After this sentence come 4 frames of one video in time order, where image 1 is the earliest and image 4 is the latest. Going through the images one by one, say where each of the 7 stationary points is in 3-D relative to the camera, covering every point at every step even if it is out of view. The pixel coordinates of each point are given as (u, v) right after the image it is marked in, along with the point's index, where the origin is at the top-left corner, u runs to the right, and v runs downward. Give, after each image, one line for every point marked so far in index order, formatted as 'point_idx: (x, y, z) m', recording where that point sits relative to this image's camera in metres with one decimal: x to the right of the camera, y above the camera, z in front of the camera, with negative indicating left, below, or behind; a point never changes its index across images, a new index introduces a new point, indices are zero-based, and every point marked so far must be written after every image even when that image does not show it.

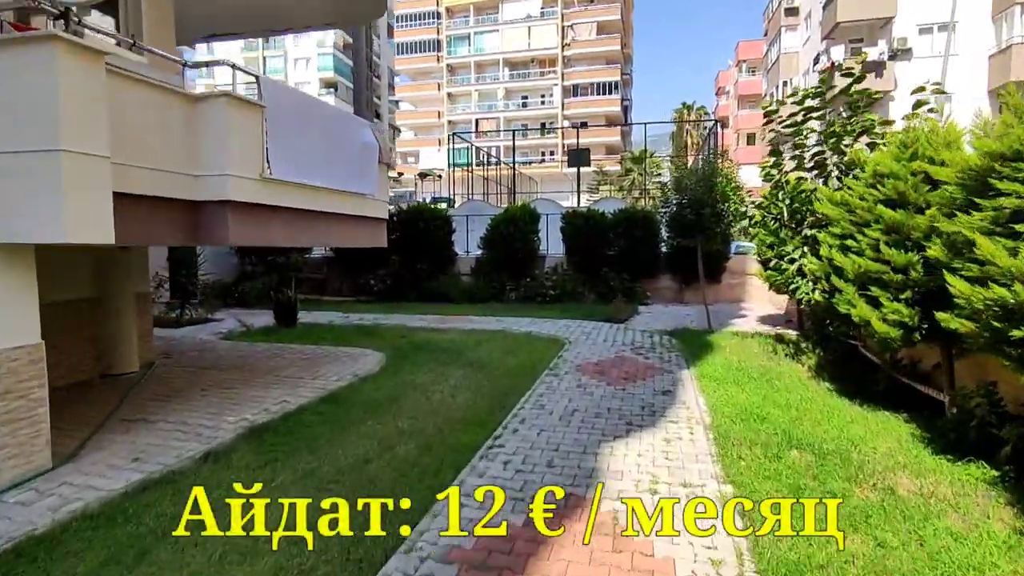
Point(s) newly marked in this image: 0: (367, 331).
0: (-2.4, -0.7, +9.2) m
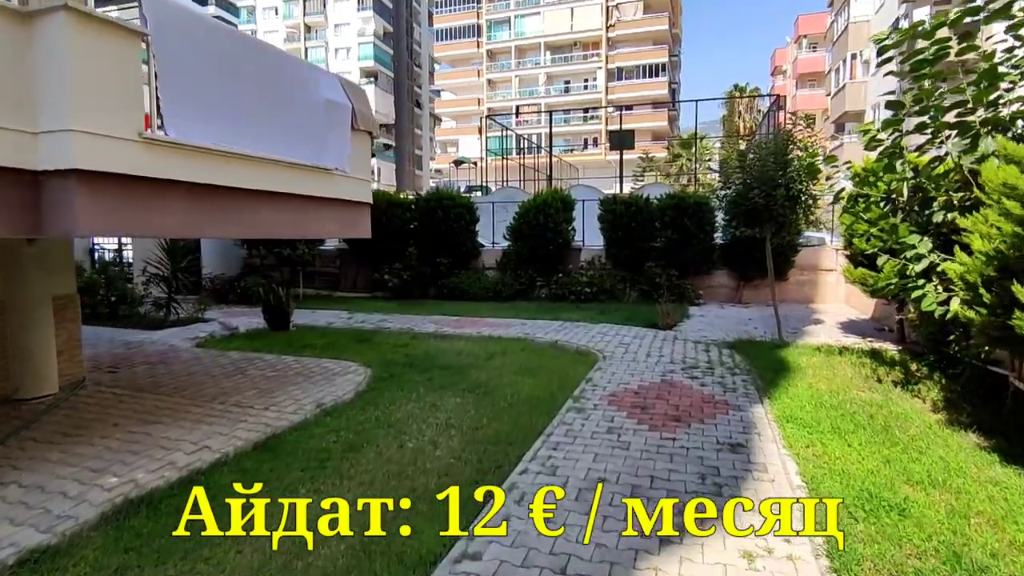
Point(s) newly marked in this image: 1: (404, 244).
0: (-2.1, -0.7, +7.8) m
1: (-2.4, +1.0, +12.5) m
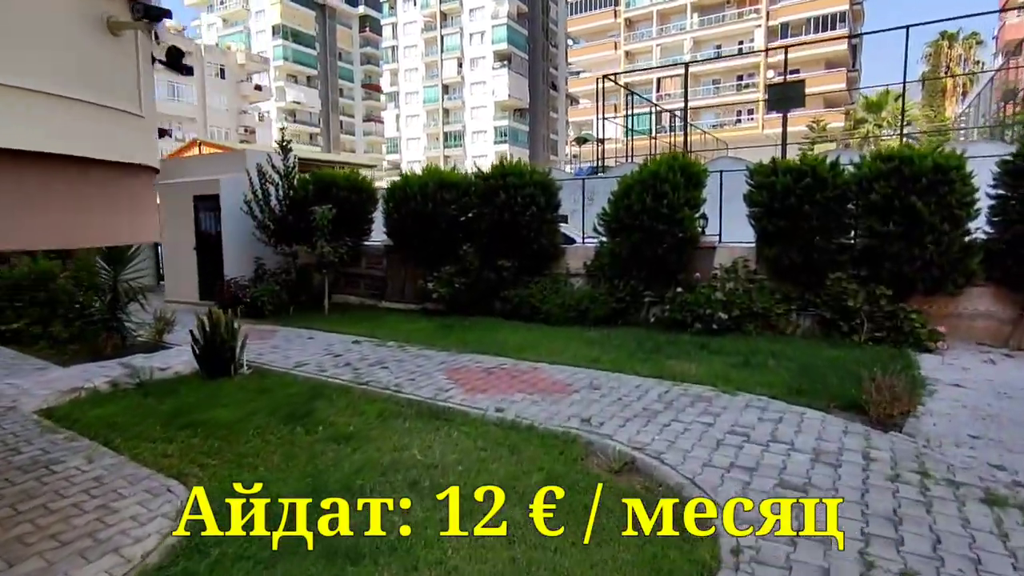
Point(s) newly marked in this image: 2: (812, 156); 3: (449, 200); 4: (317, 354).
0: (-1.7, -1.0, +4.5) m
1: (-0.8, +0.8, +9.1) m
2: (+3.6, +1.6, +6.8) m
3: (-1.0, +1.4, +9.0) m
4: (-2.3, -0.7, +6.5) m
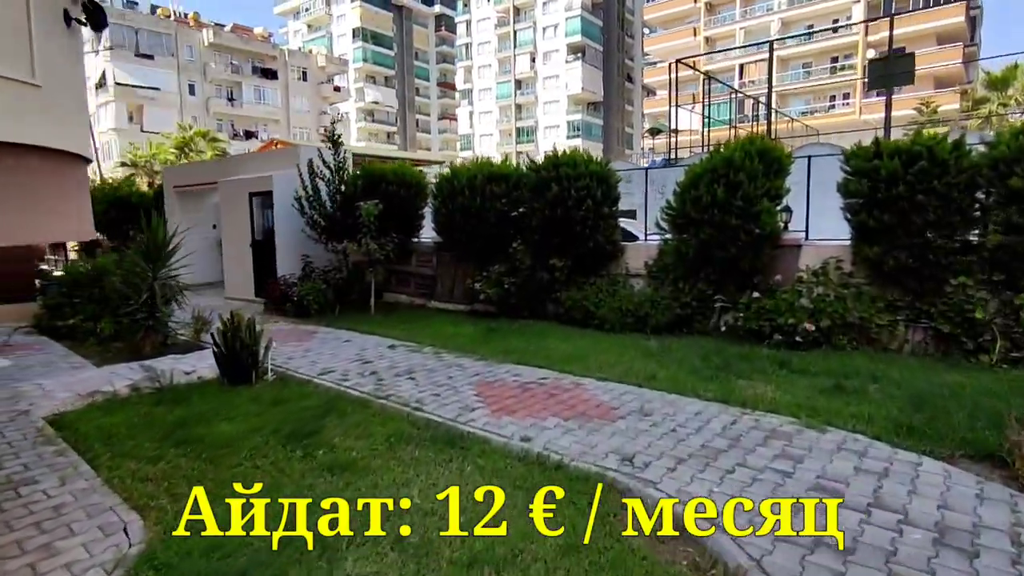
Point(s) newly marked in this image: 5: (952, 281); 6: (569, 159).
0: (-1.5, -1.0, +4.1) m
1: (0.0, +0.8, +8.4) m
2: (+4.1, +1.5, +5.6) m
3: (-0.2, +1.4, +8.3) m
4: (-1.8, -0.8, +6.0) m
5: (+4.2, +0.1, +5.4) m
6: (+0.8, +1.8, +7.8) m
